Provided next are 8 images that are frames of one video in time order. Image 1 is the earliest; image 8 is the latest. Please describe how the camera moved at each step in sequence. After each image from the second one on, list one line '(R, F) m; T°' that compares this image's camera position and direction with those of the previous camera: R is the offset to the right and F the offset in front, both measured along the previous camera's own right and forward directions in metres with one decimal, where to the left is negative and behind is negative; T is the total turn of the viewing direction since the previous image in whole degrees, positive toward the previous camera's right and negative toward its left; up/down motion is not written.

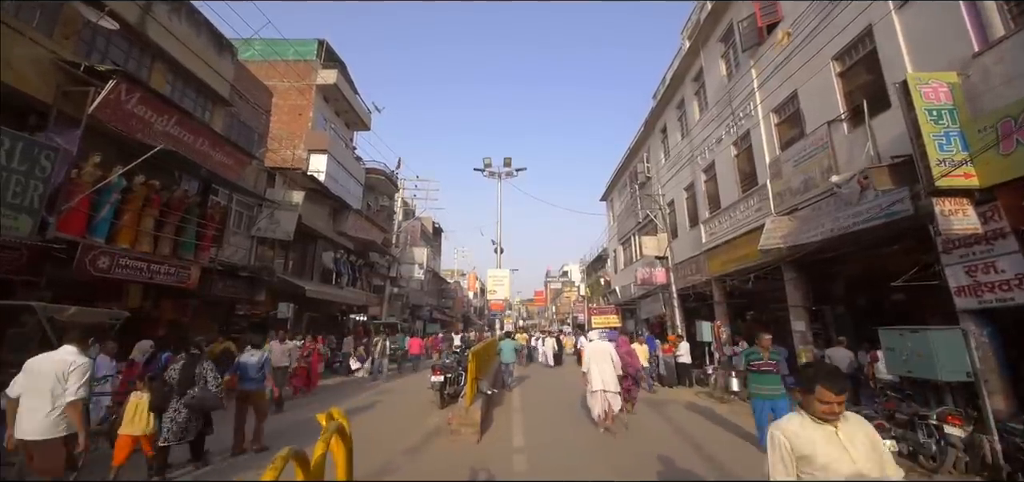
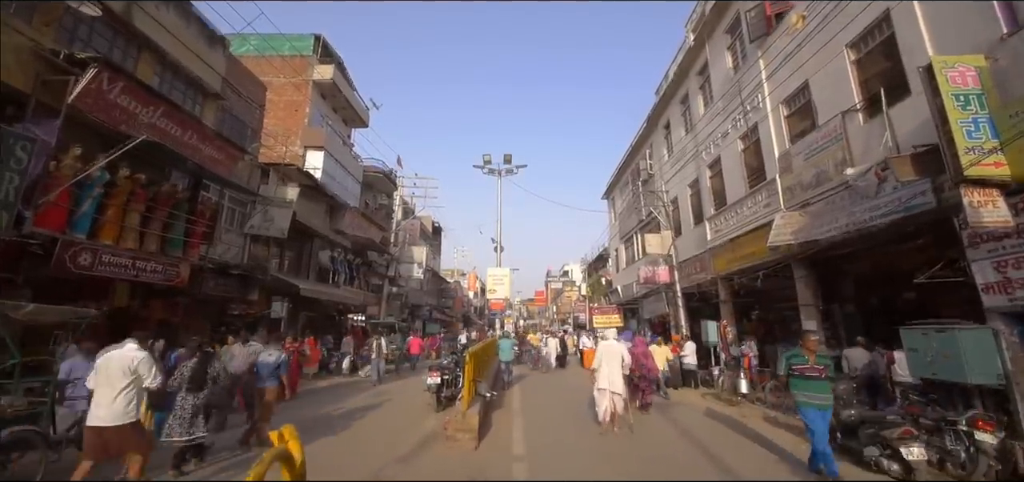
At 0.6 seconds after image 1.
(0.0, +0.4) m; 0°
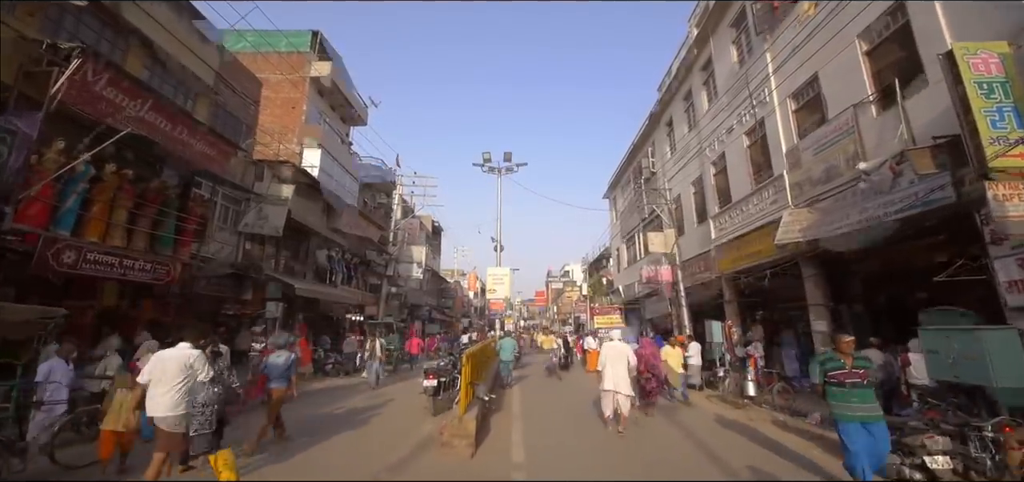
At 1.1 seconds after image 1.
(0.0, +0.3) m; 0°
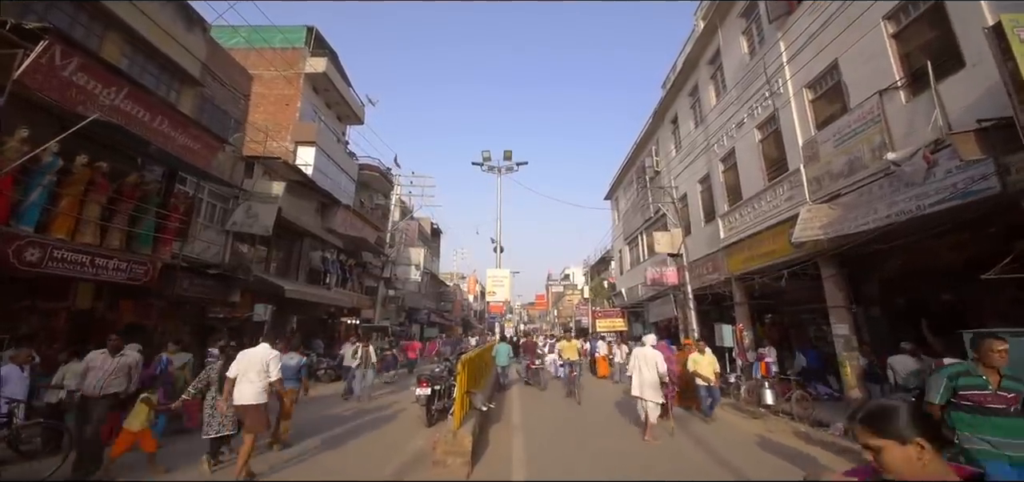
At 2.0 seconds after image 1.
(0.0, +0.6) m; 0°
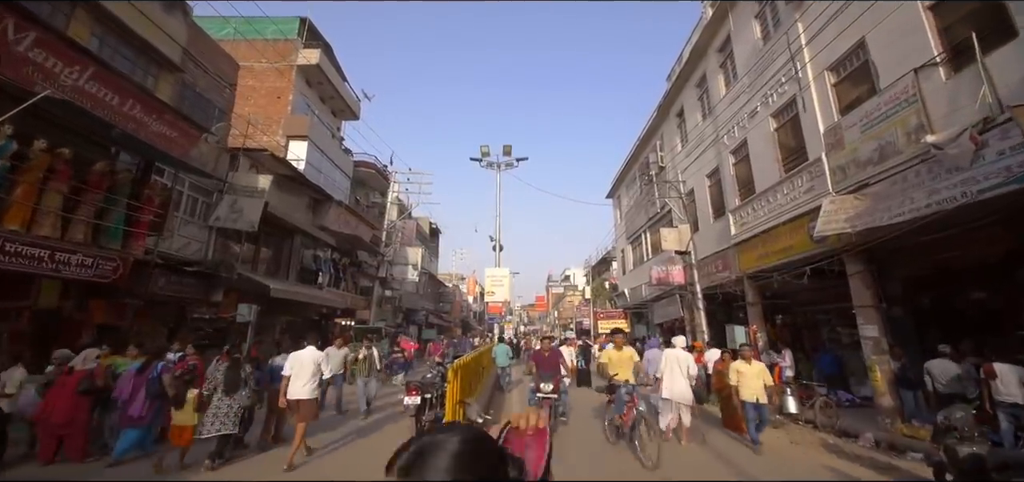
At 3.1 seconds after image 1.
(0.0, +0.7) m; 0°
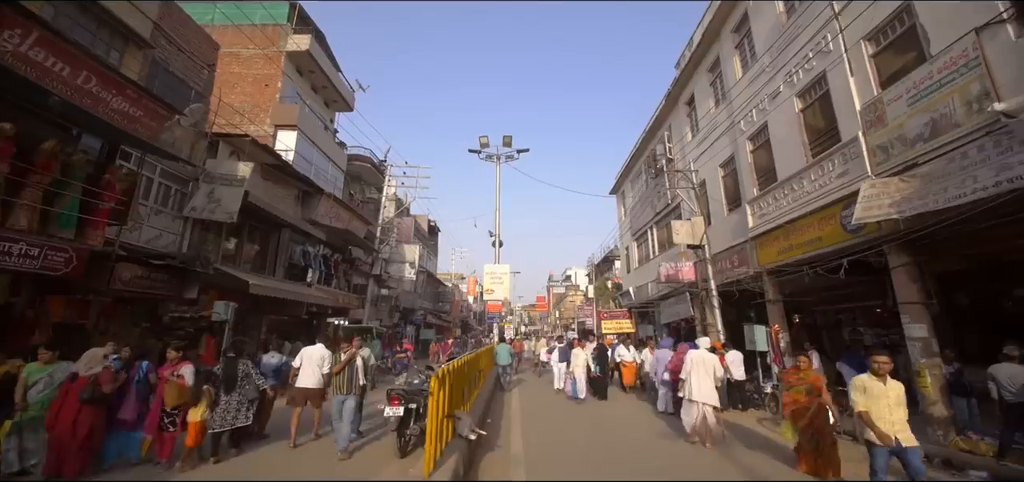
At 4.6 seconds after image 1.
(0.0, +1.0) m; 0°
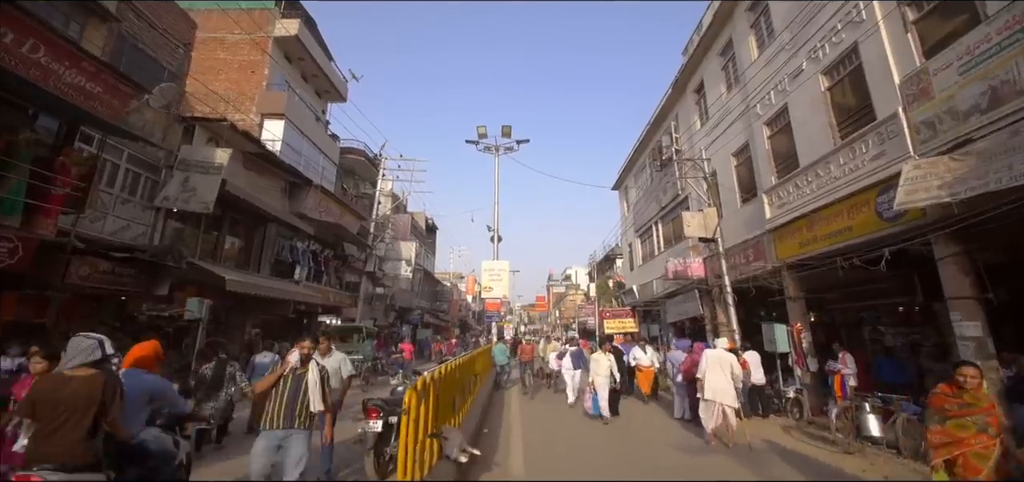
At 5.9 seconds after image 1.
(0.0, +0.9) m; 0°
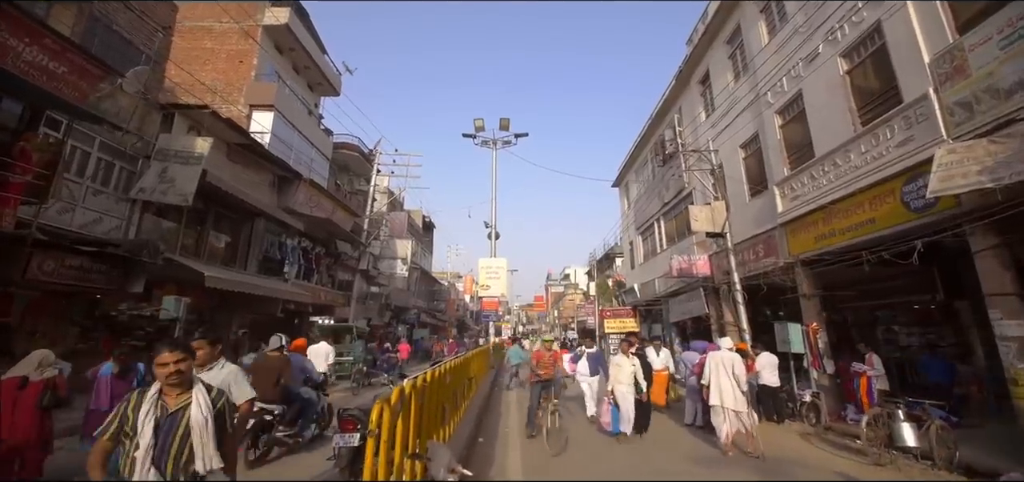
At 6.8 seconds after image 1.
(0.0, +0.6) m; 0°
